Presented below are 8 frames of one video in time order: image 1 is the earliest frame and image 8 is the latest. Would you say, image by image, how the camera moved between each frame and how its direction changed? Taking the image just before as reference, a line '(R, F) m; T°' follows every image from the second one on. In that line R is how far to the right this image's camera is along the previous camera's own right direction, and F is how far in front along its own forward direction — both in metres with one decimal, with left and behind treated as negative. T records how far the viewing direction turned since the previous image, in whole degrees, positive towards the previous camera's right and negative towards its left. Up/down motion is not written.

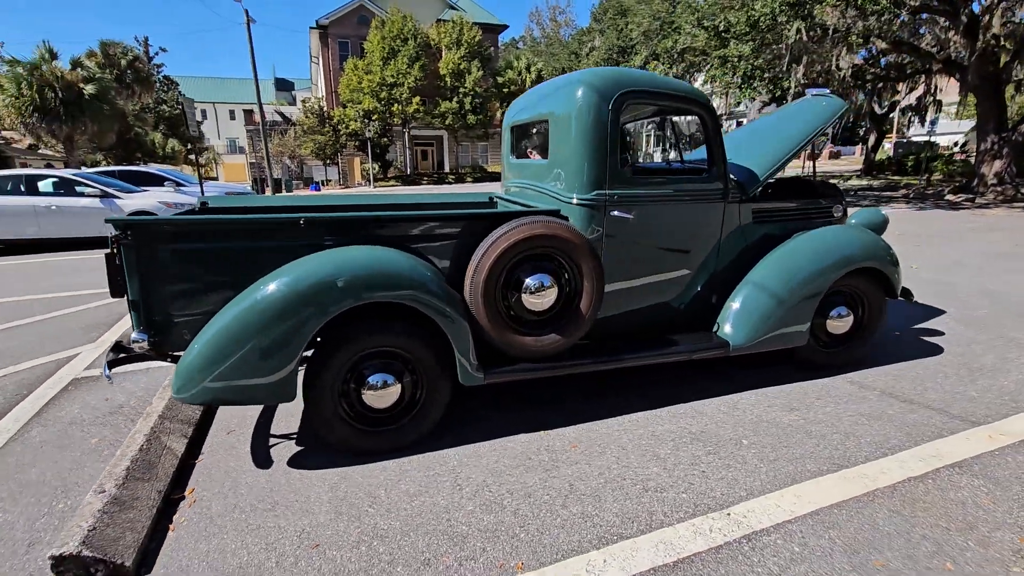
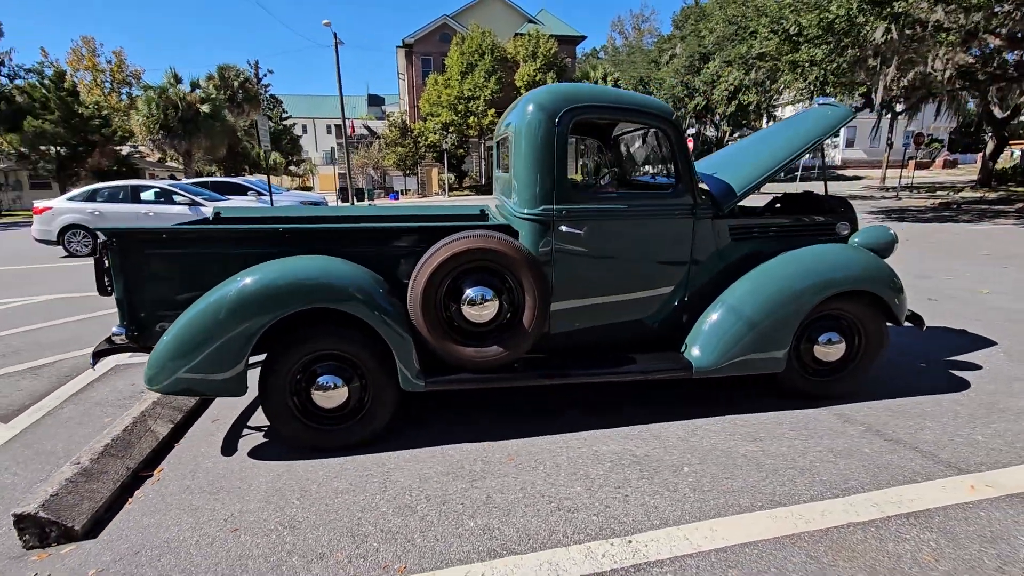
(+0.8, 0.0) m; -9°
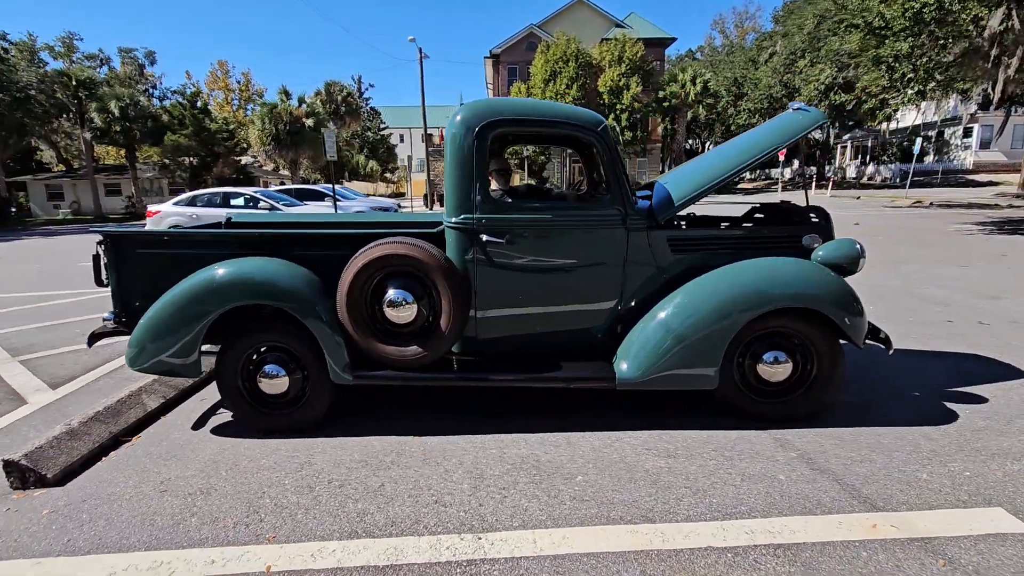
(+1.1, 0.0) m; -10°
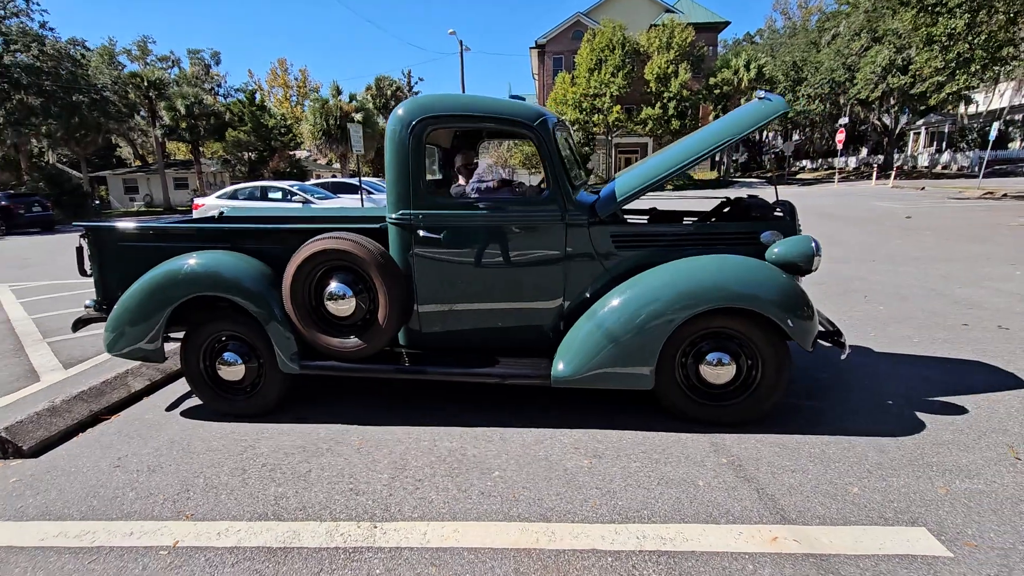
(+0.7, 0.0) m; -6°
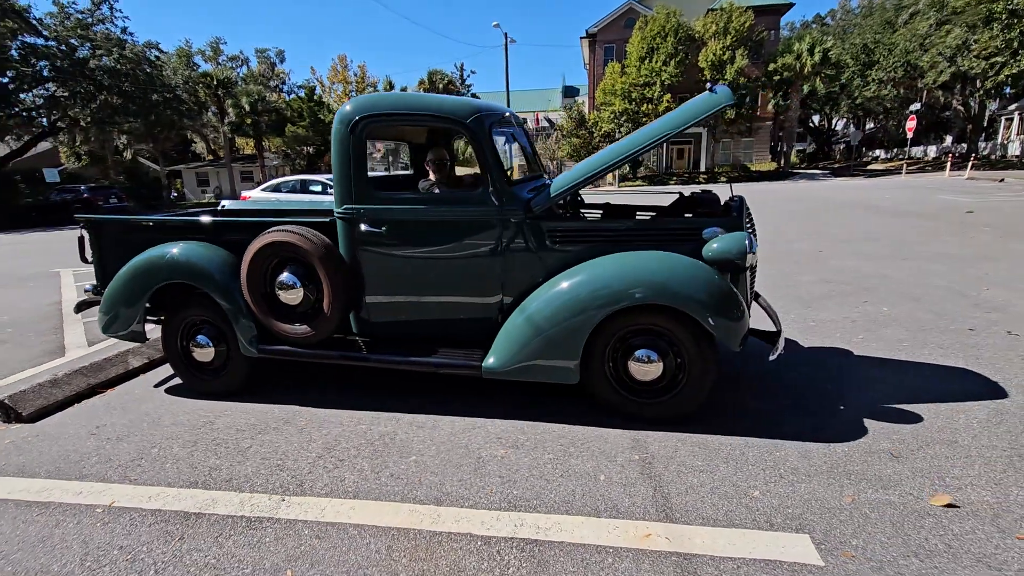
(+0.8, 0.0) m; -6°
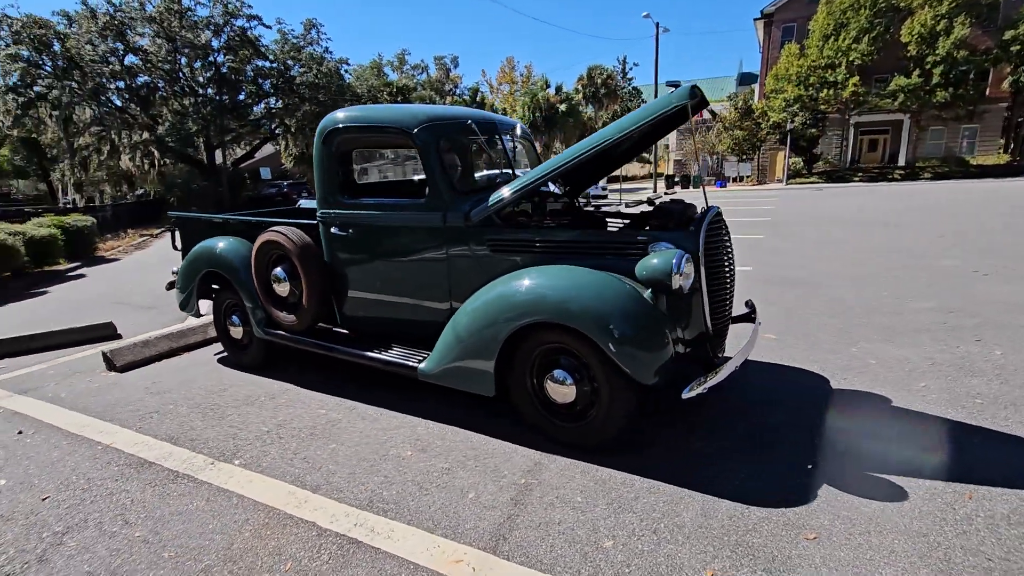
(+1.4, +0.2) m; -18°
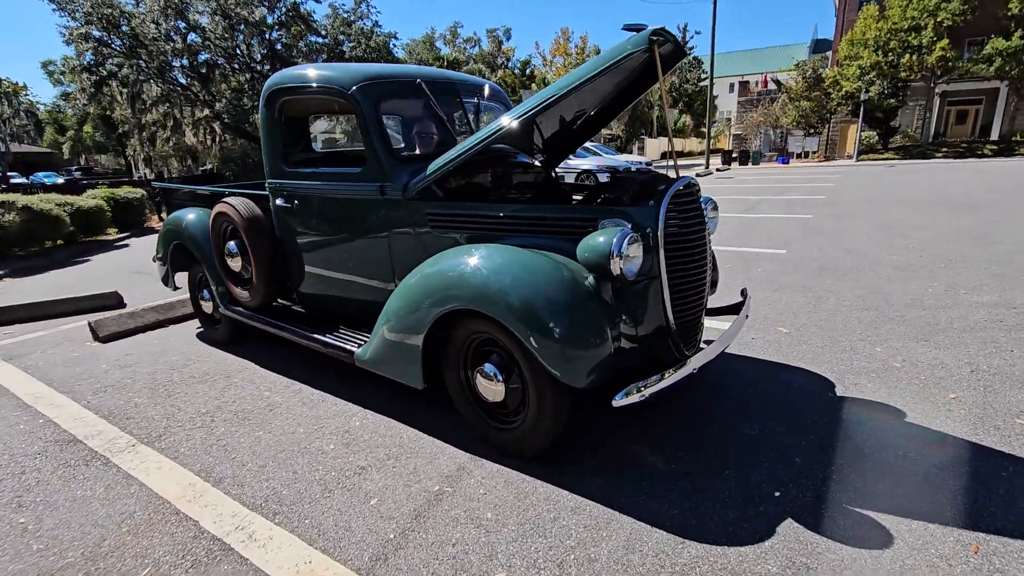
(+0.6, +0.4) m; -6°
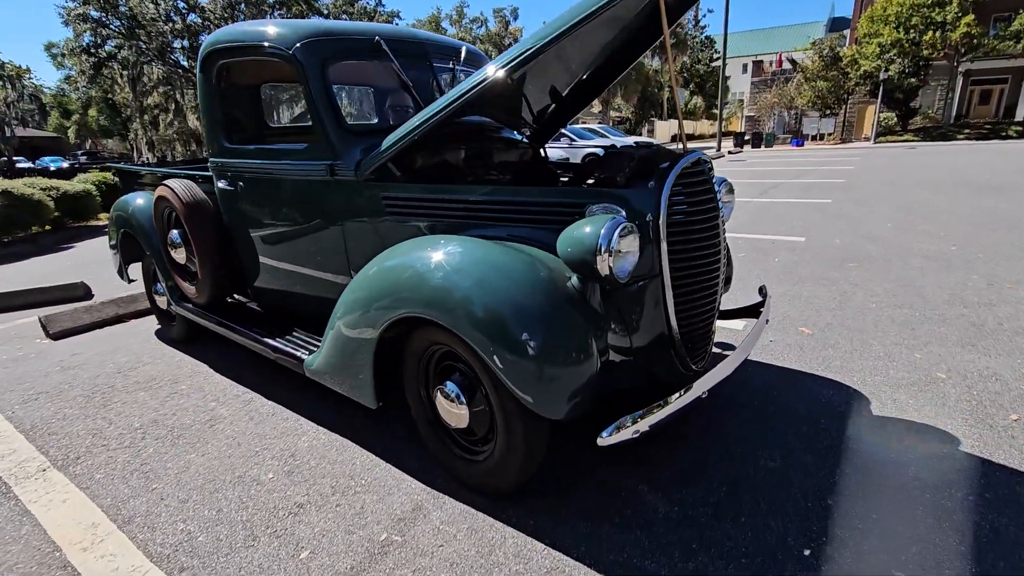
(+0.2, +0.5) m; -1°
